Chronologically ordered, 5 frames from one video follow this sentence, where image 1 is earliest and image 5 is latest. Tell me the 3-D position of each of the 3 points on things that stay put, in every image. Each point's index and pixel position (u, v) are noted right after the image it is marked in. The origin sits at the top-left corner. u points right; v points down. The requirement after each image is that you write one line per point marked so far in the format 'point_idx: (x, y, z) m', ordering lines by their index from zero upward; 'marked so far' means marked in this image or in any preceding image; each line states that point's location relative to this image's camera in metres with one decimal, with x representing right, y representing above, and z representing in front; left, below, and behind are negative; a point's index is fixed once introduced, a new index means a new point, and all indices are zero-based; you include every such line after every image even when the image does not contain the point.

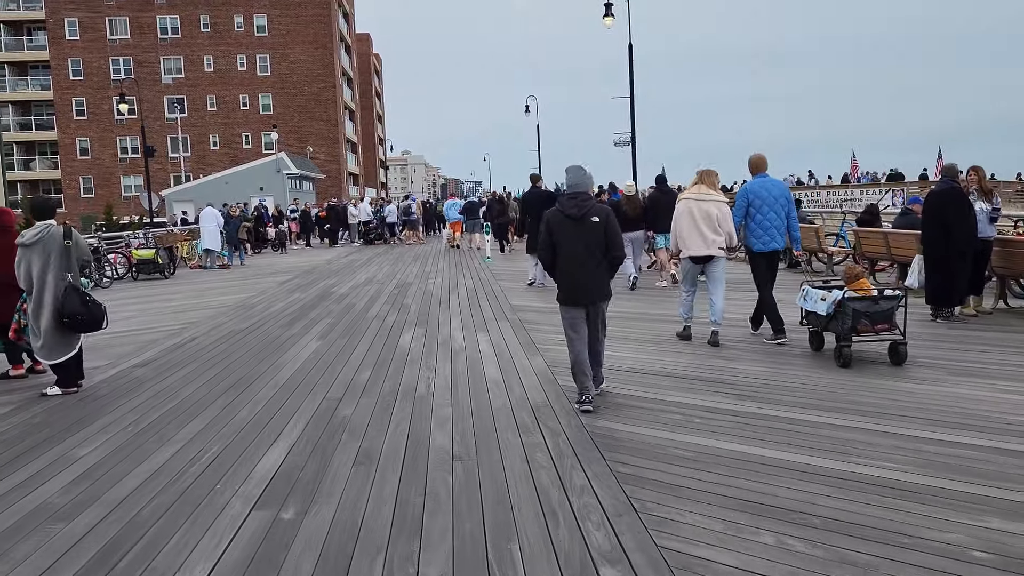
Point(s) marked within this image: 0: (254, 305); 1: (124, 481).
0: (-4.2, -0.3, +13.0) m
1: (-2.3, -1.1, +4.7) m
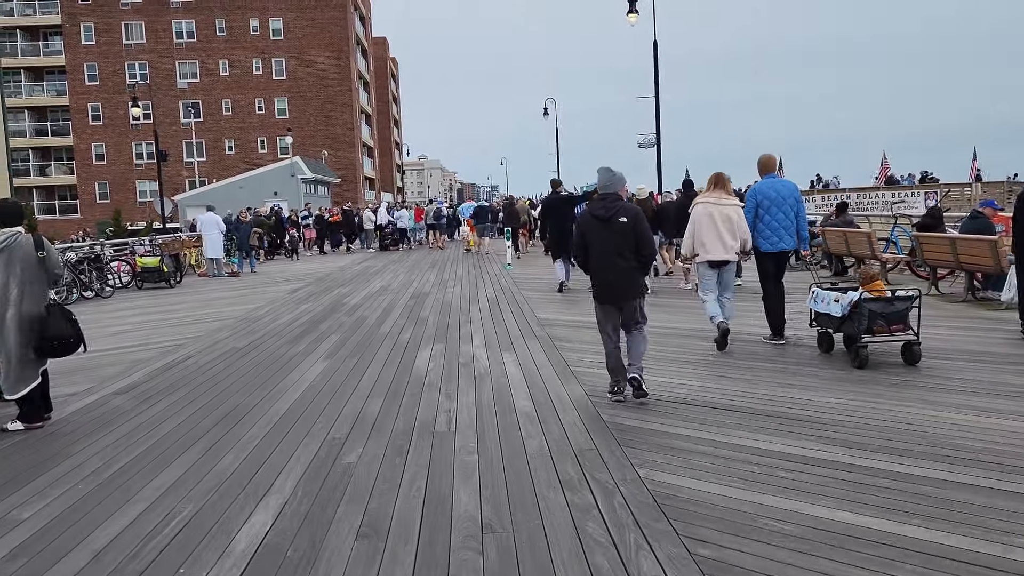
0: (-3.9, -0.4, +12.1) m
1: (-2.1, -1.3, +3.7) m
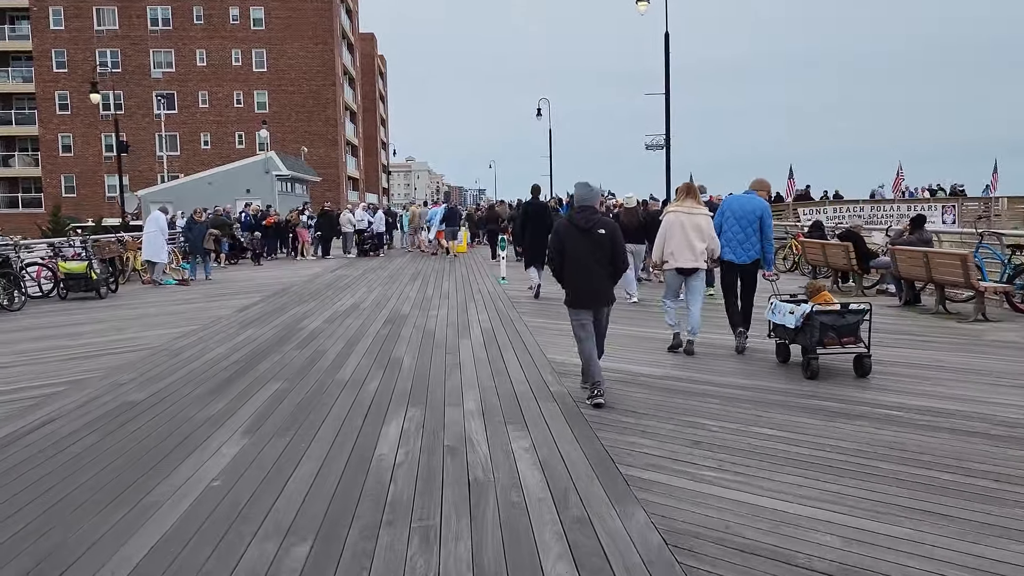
0: (-3.9, -0.7, +9.3) m
1: (-1.9, -1.5, +1.0) m
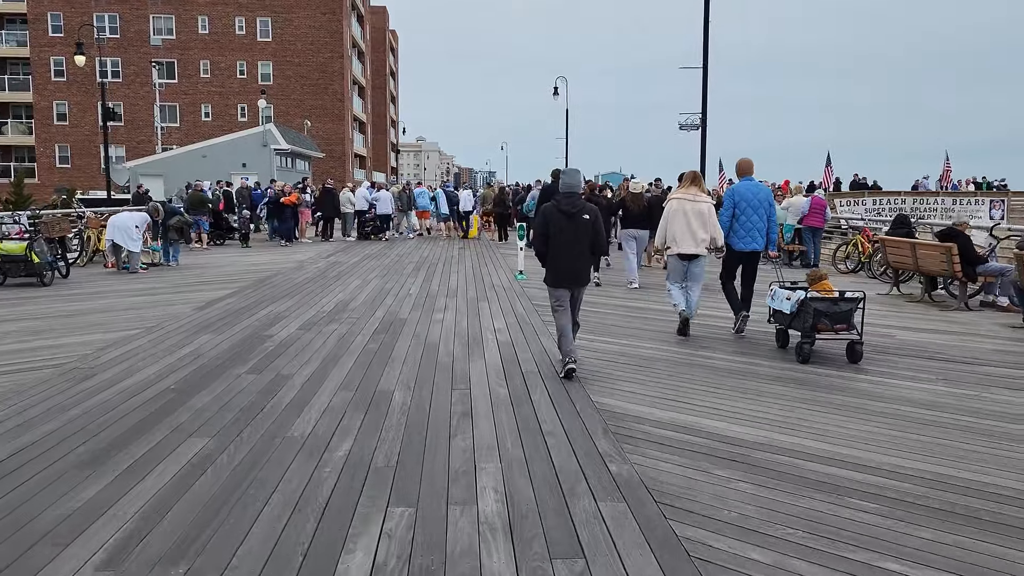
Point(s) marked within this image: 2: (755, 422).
0: (-3.6, -0.7, +7.0) m
1: (-1.8, -1.7, -1.3) m
2: (+1.7, -0.9, +5.5) m
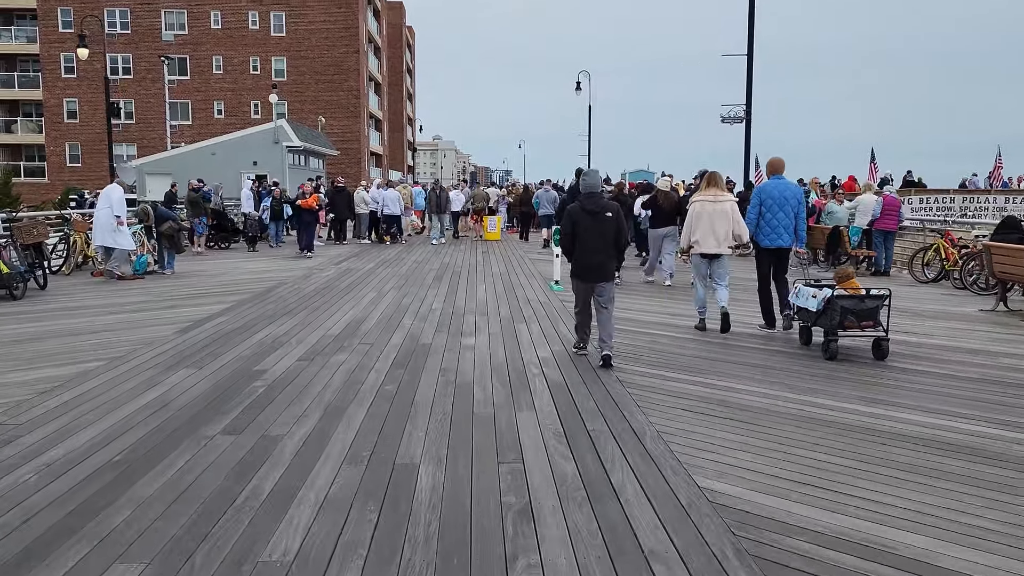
0: (-3.2, -0.9, +5.4) m
1: (-1.5, -1.9, -3.0) m
2: (+2.1, -1.2, +3.8) m
